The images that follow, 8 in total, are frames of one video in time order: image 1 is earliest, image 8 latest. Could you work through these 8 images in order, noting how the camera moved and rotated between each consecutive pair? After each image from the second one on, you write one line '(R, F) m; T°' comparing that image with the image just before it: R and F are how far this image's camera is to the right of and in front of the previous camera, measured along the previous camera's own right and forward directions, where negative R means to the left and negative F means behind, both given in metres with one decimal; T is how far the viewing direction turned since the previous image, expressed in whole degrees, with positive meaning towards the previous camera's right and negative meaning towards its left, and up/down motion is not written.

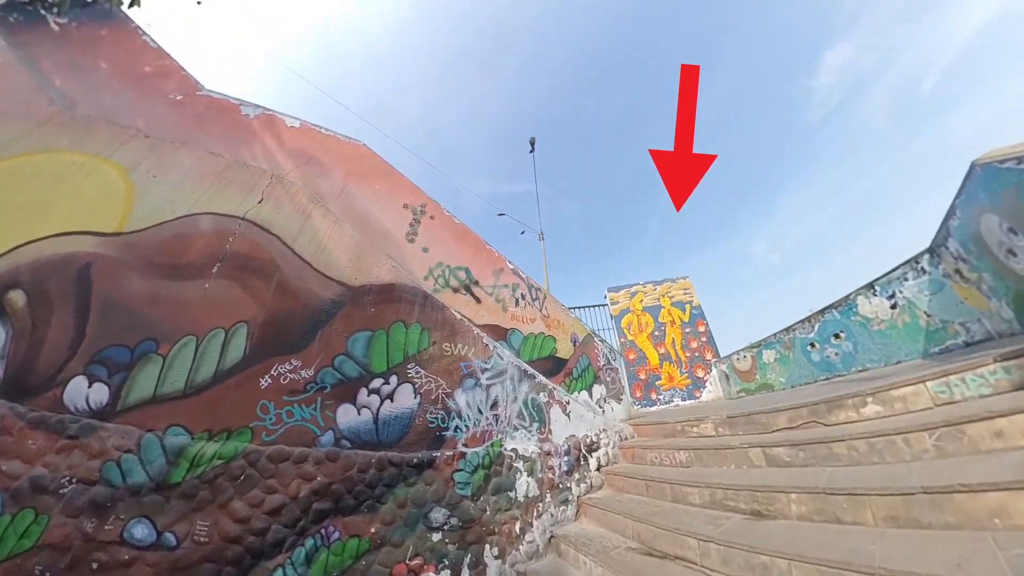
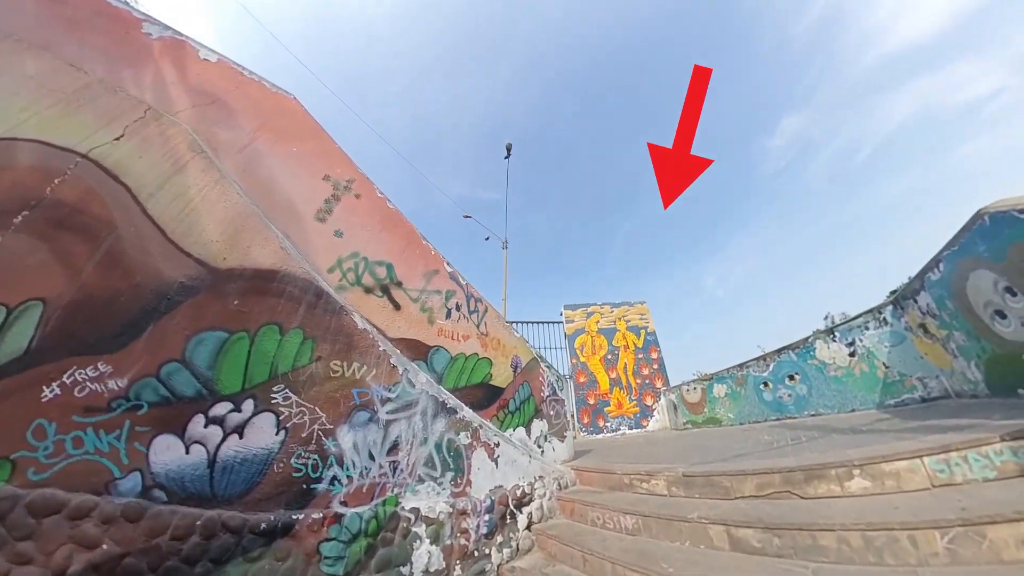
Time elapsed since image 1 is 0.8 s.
(+0.5, +0.9) m; +6°
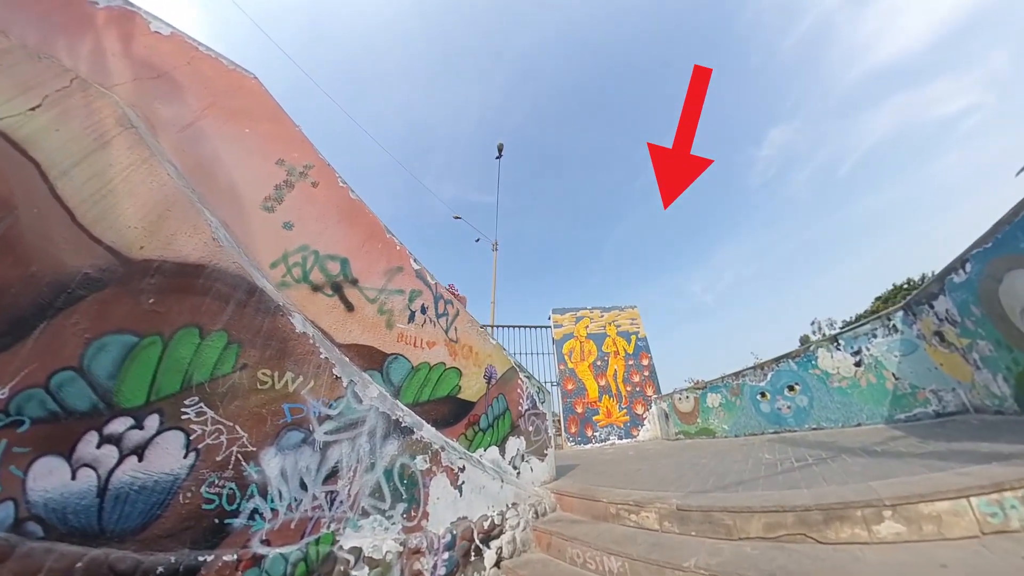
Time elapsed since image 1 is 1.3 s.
(+0.3, +0.5) m; 0°
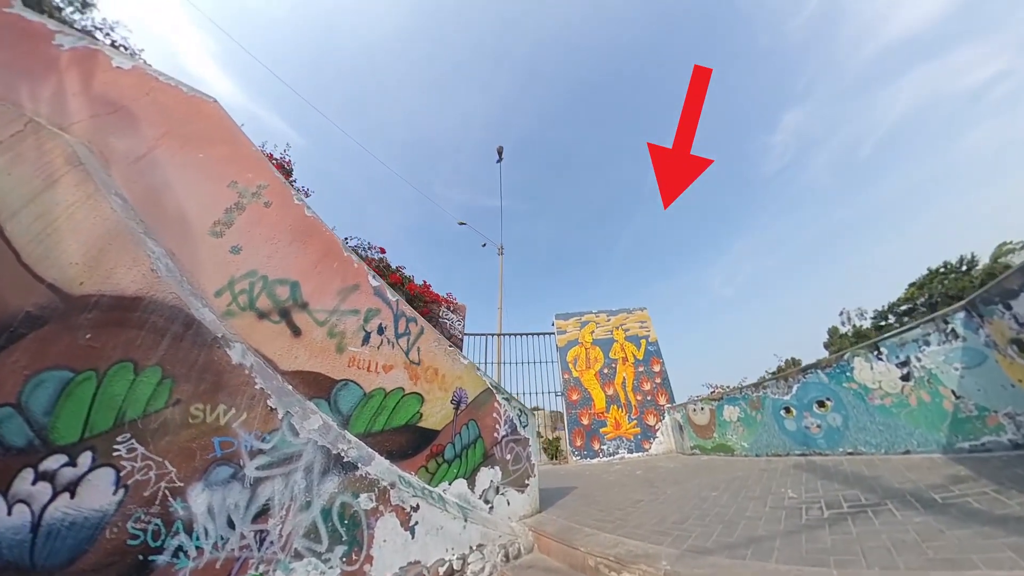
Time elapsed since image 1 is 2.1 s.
(+0.8, +0.4) m; -6°
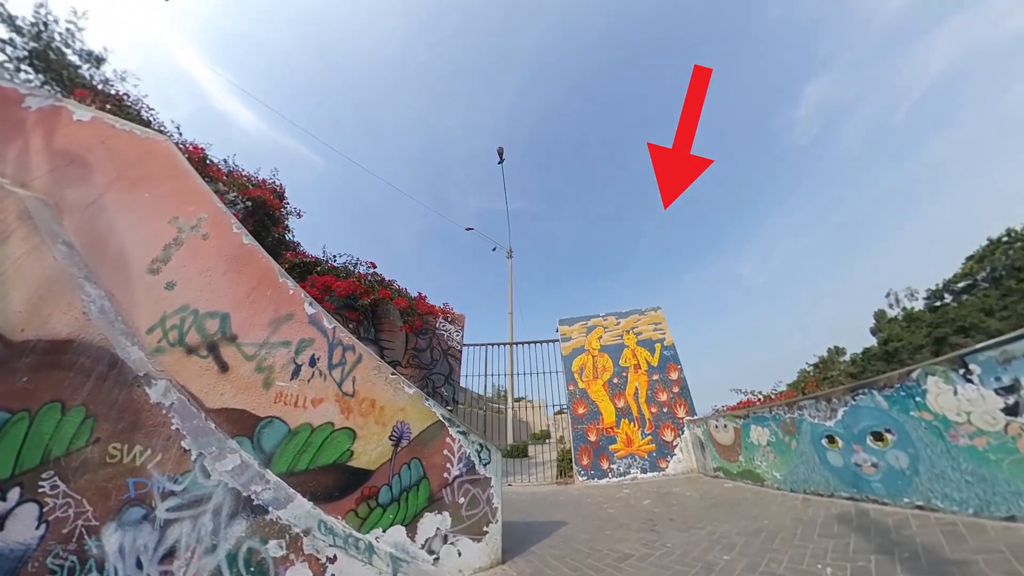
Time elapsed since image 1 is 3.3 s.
(+1.2, +0.5) m; -8°
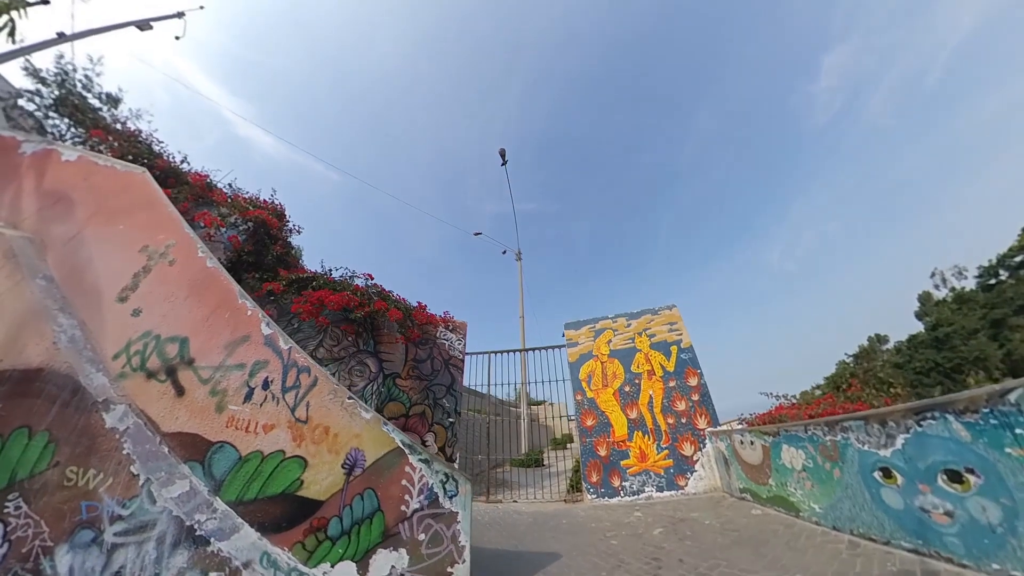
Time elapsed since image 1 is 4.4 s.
(+0.8, +0.4) m; -6°
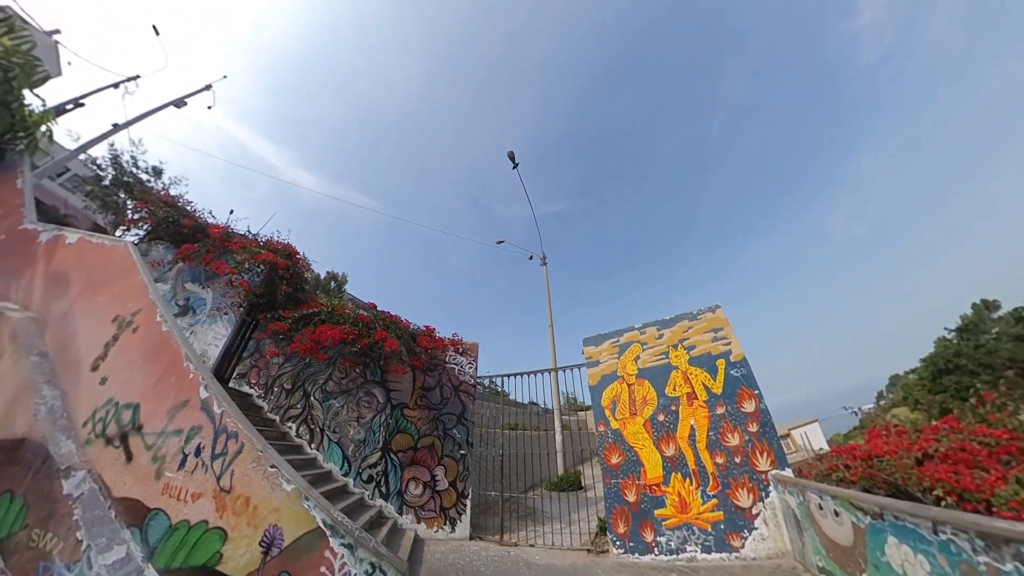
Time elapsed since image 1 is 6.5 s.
(+1.4, +0.9) m; -12°
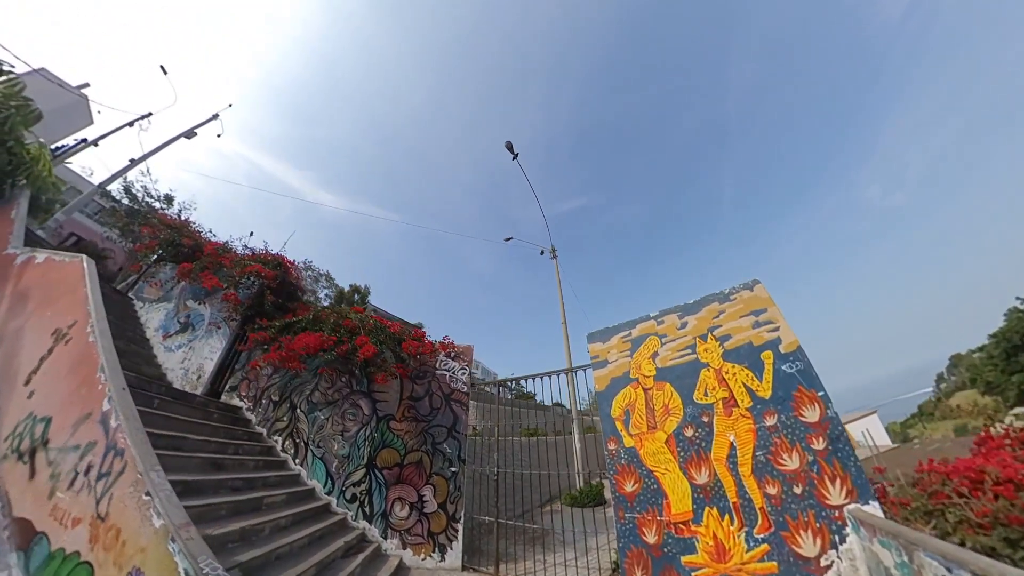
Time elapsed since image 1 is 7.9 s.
(+1.2, +1.0) m; -8°
